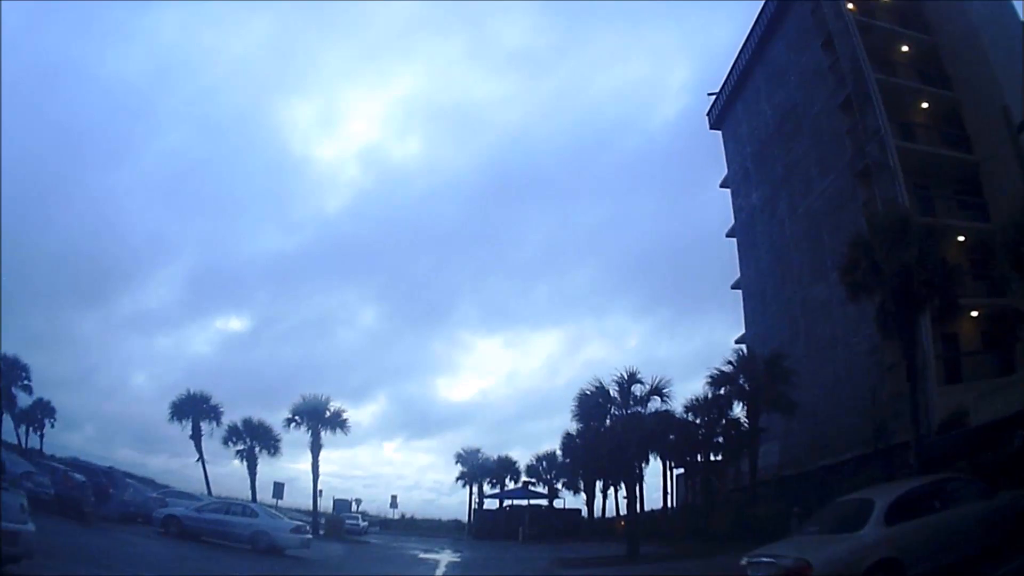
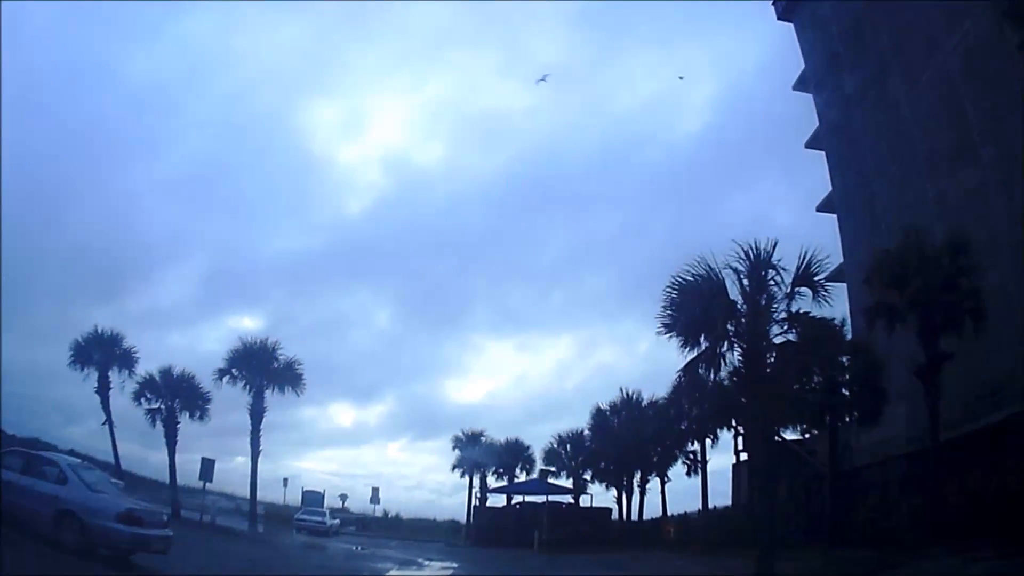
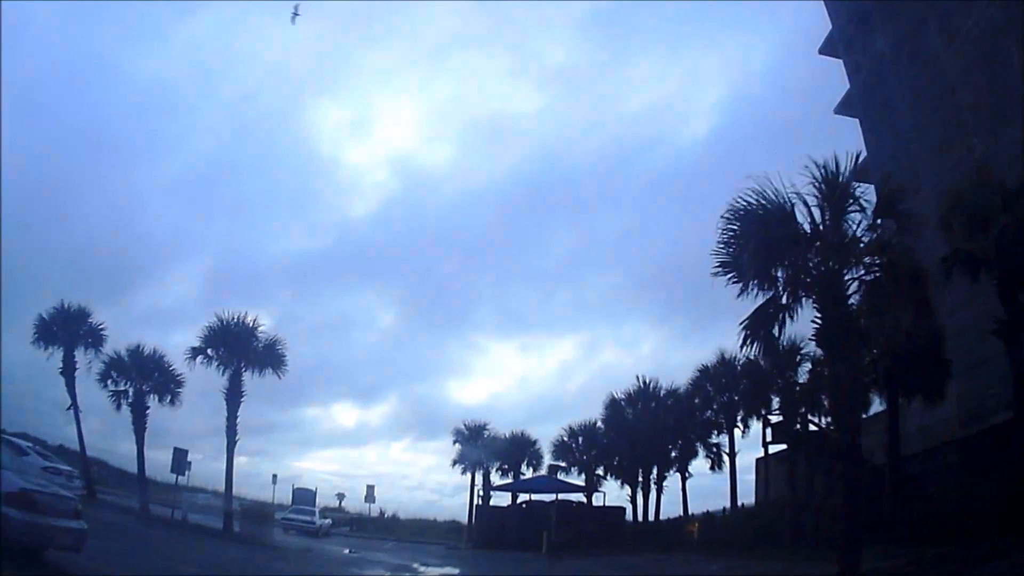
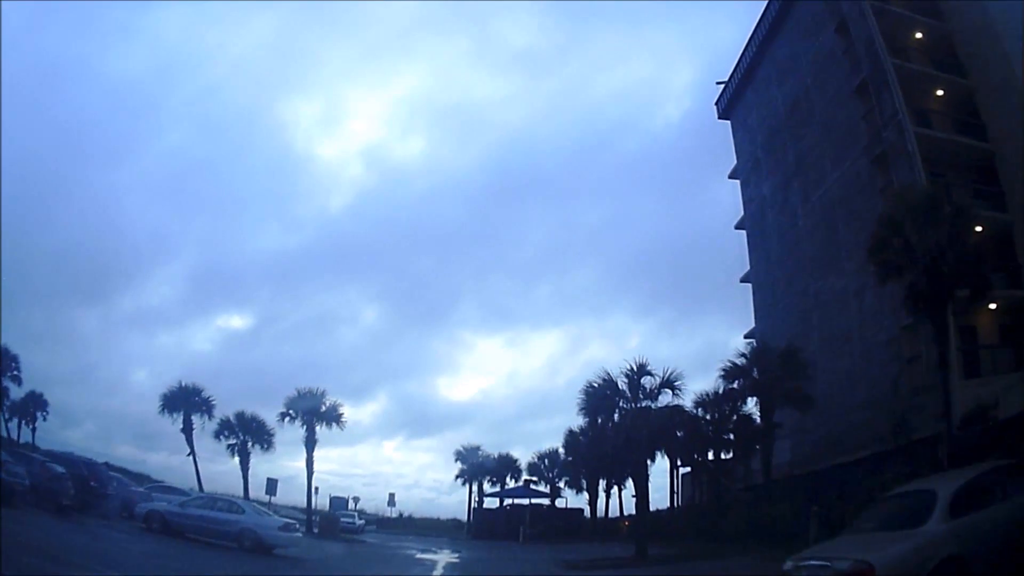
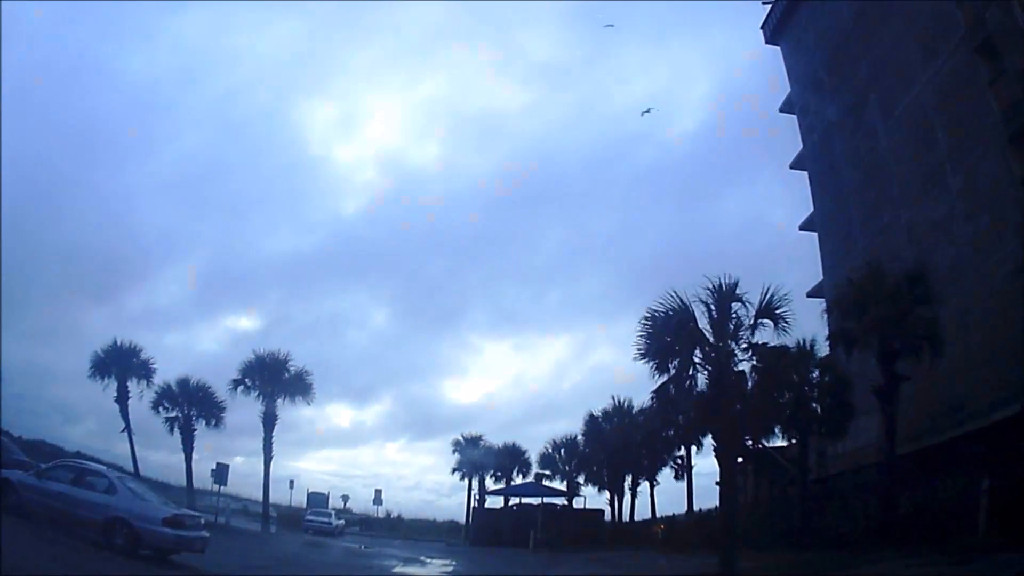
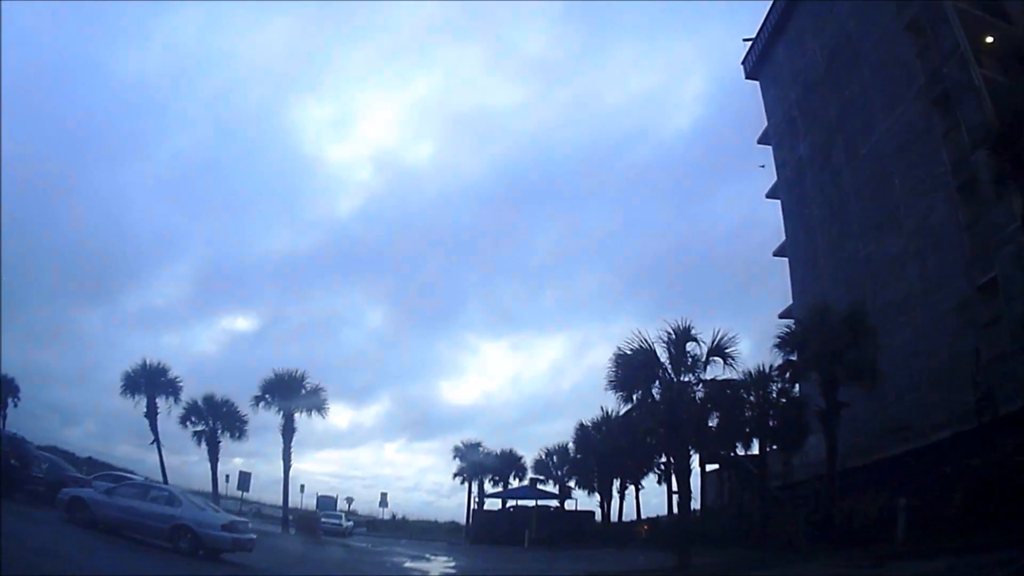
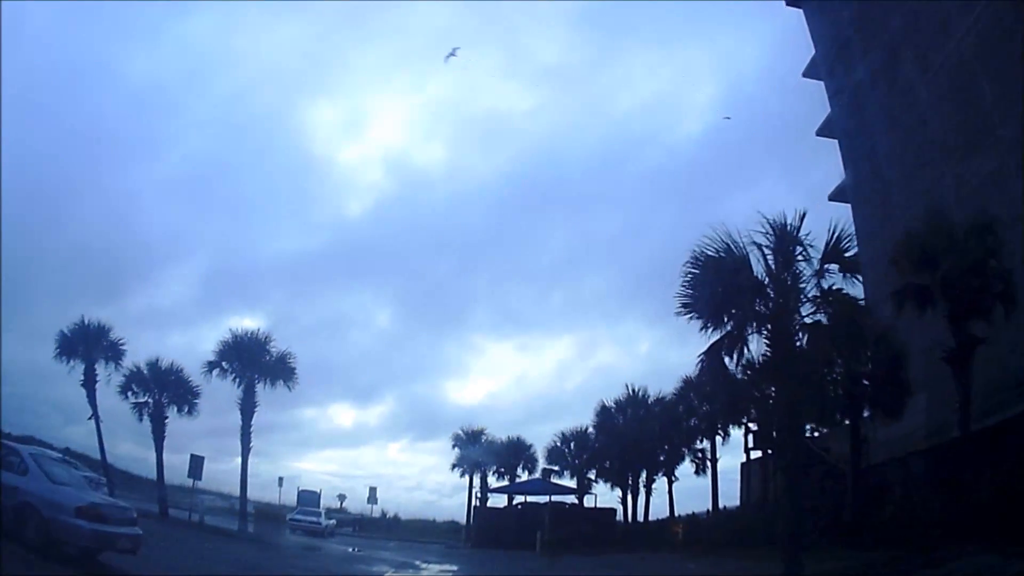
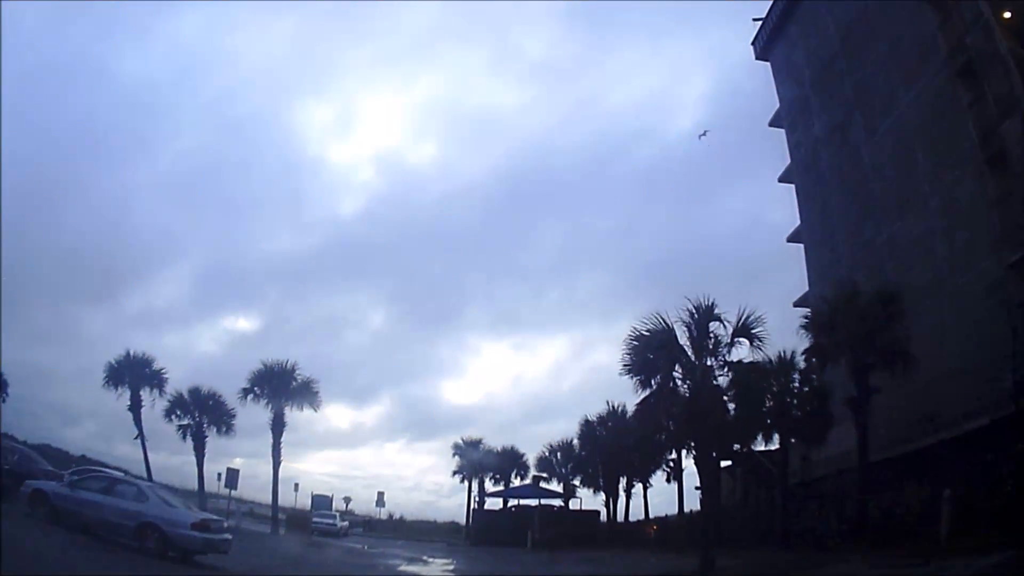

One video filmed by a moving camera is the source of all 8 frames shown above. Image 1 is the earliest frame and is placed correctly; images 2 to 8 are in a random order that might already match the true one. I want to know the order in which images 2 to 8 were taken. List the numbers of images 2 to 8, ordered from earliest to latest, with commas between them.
4, 6, 8, 5, 2, 7, 3
